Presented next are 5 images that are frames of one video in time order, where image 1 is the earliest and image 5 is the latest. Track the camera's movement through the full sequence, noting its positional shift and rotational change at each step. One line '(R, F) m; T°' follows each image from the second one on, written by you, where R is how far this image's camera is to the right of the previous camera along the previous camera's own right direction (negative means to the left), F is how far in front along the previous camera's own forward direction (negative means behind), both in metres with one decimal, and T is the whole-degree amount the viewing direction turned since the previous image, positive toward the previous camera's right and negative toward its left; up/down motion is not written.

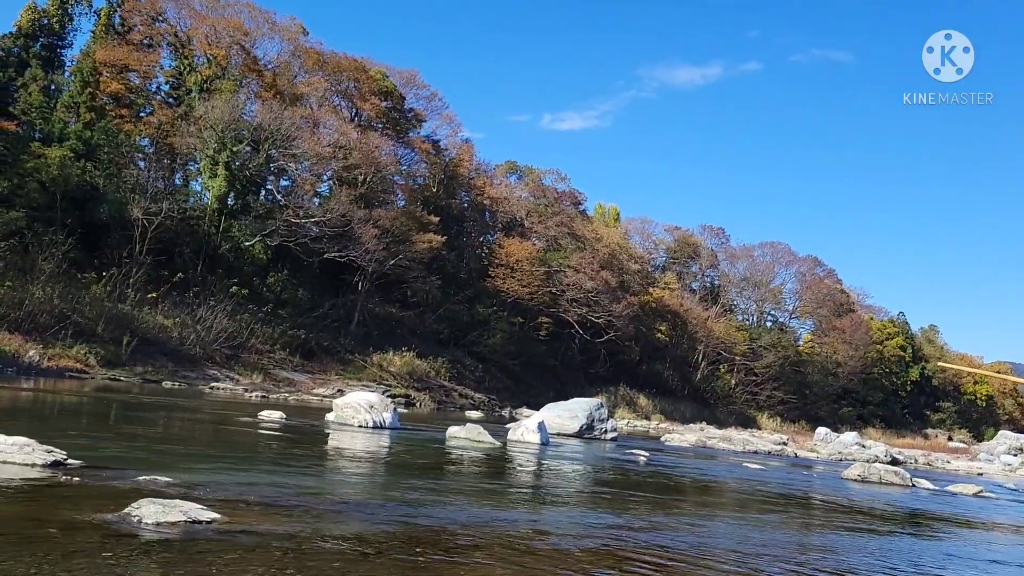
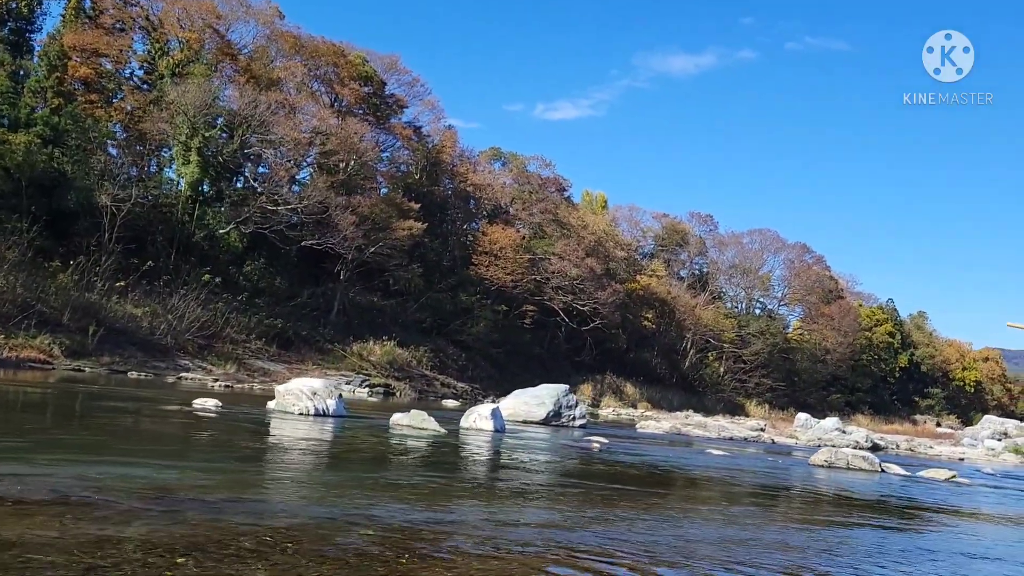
(+0.5, +0.6) m; 0°
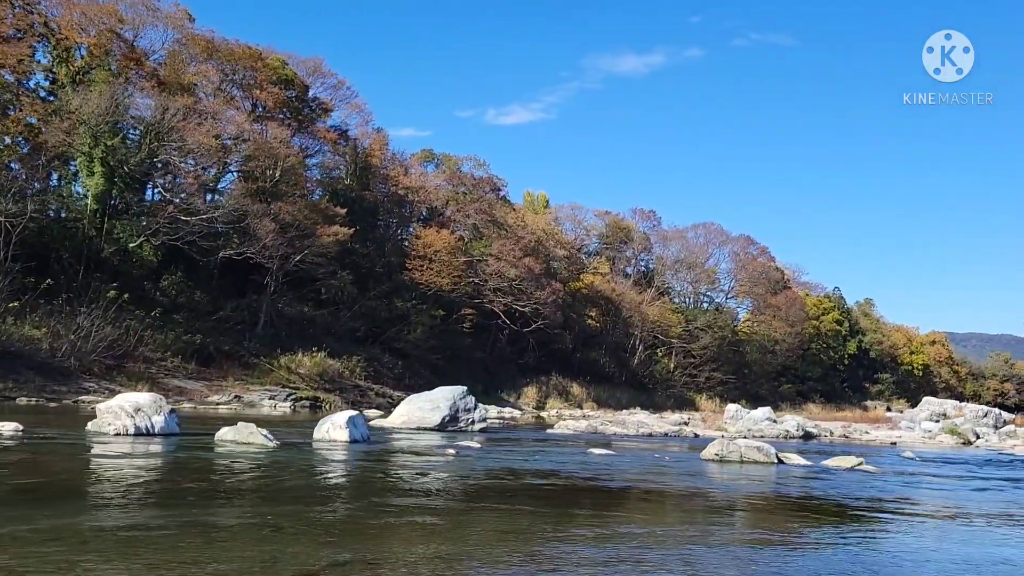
(+1.2, +1.2) m; +3°
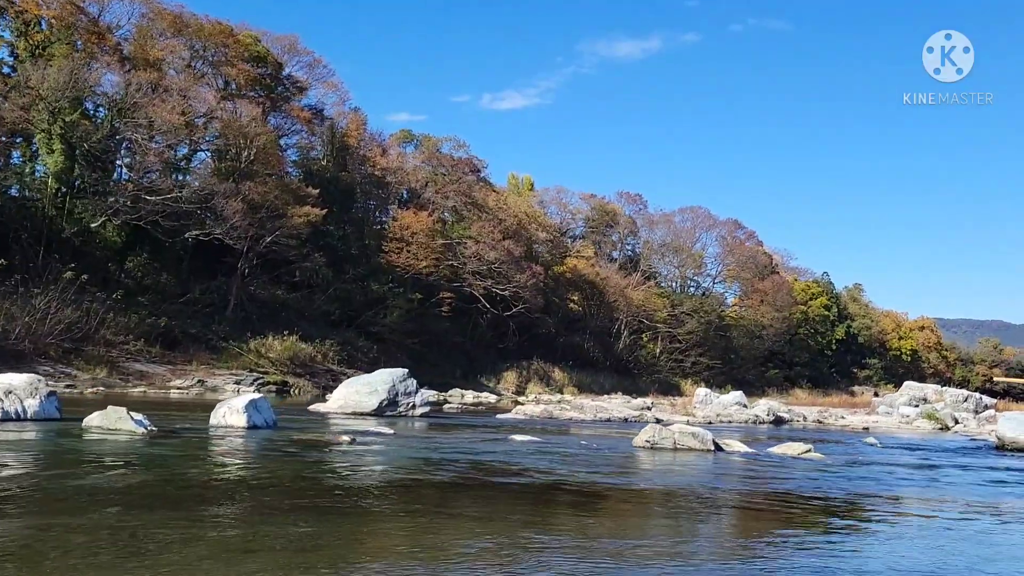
(+0.8, +0.9) m; 0°
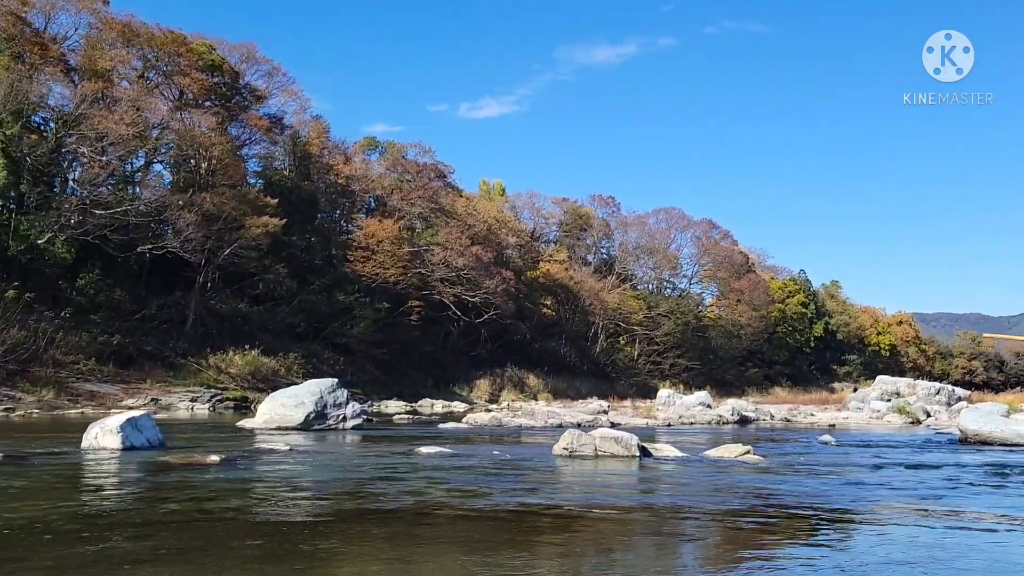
(+0.7, +0.9) m; +1°
